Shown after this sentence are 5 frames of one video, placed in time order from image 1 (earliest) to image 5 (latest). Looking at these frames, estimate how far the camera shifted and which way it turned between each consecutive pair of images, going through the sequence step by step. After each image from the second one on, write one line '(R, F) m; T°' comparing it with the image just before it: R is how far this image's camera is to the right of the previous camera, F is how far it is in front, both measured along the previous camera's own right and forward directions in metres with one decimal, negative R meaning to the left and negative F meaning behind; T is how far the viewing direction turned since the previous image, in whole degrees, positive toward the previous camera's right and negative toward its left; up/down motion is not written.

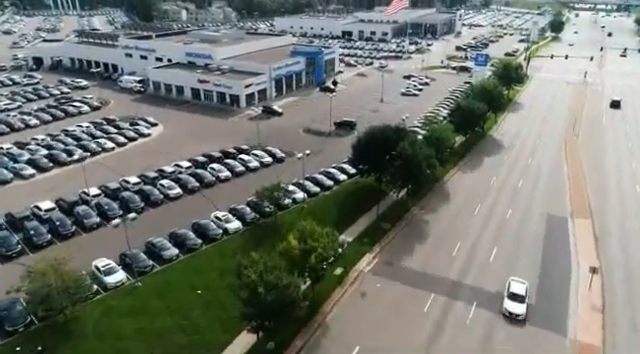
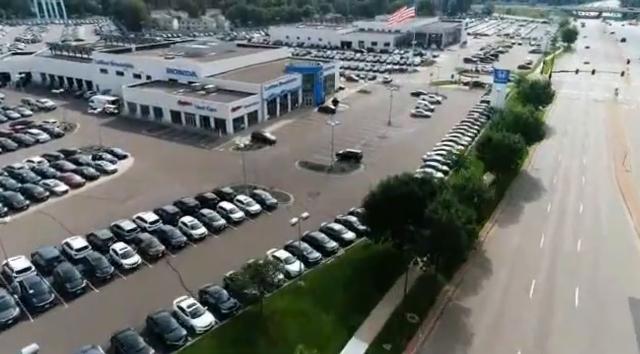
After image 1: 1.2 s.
(-0.2, +9.1) m; 0°
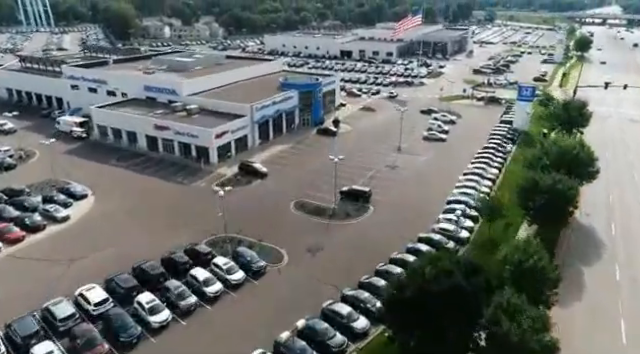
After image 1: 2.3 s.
(-0.2, +8.4) m; 0°
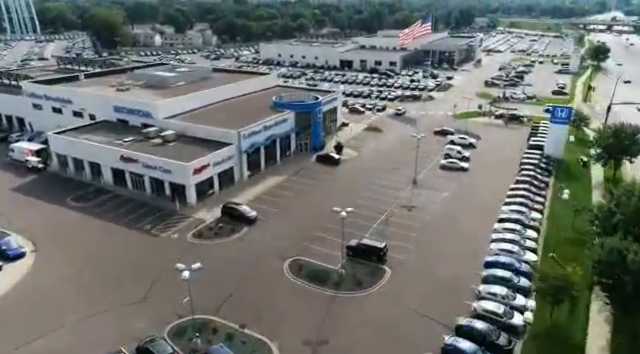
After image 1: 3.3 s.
(-0.3, +8.6) m; 0°
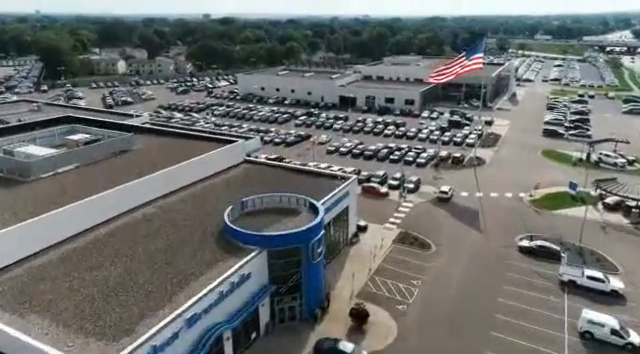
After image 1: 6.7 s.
(-0.4, +27.9) m; +1°
